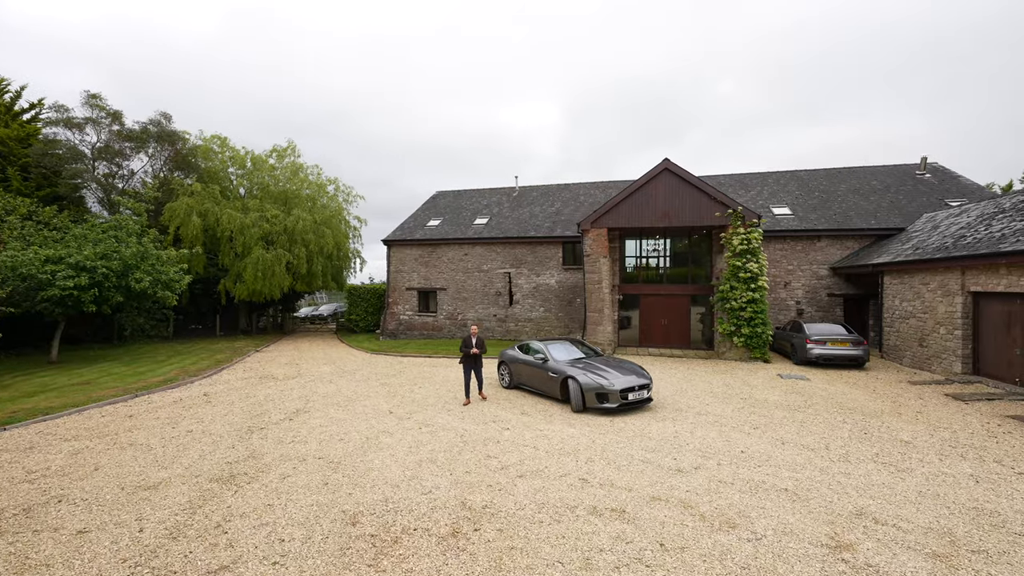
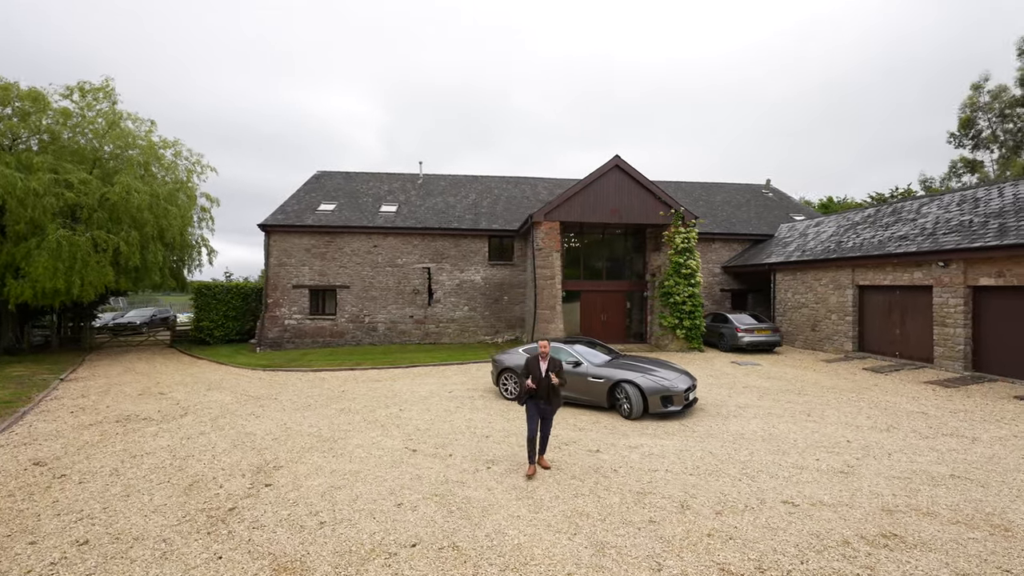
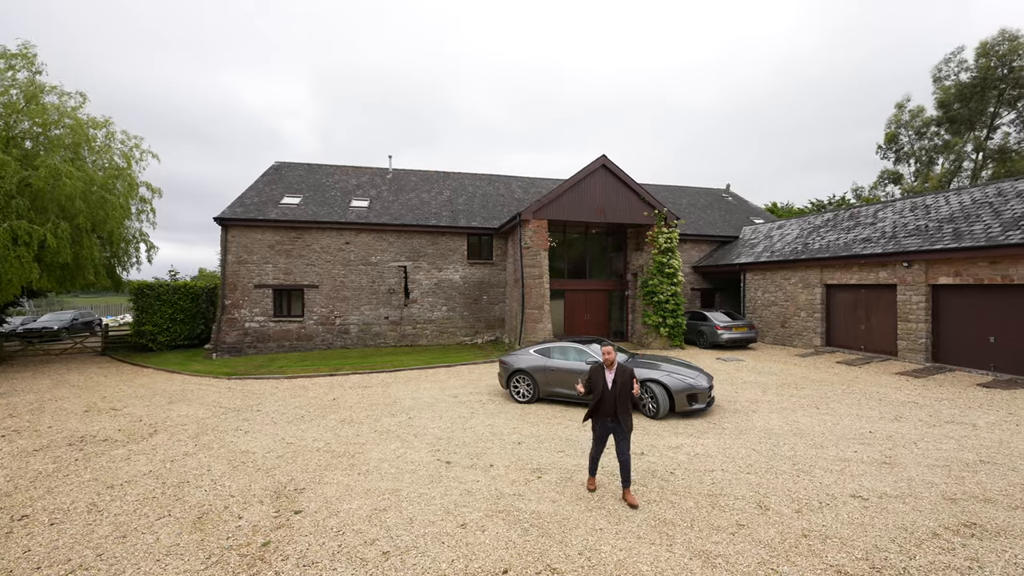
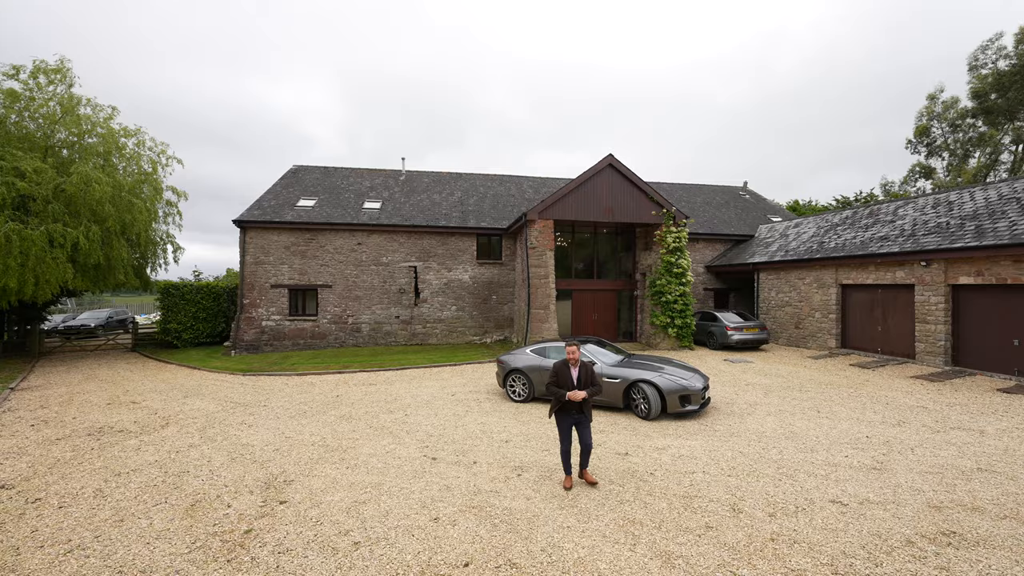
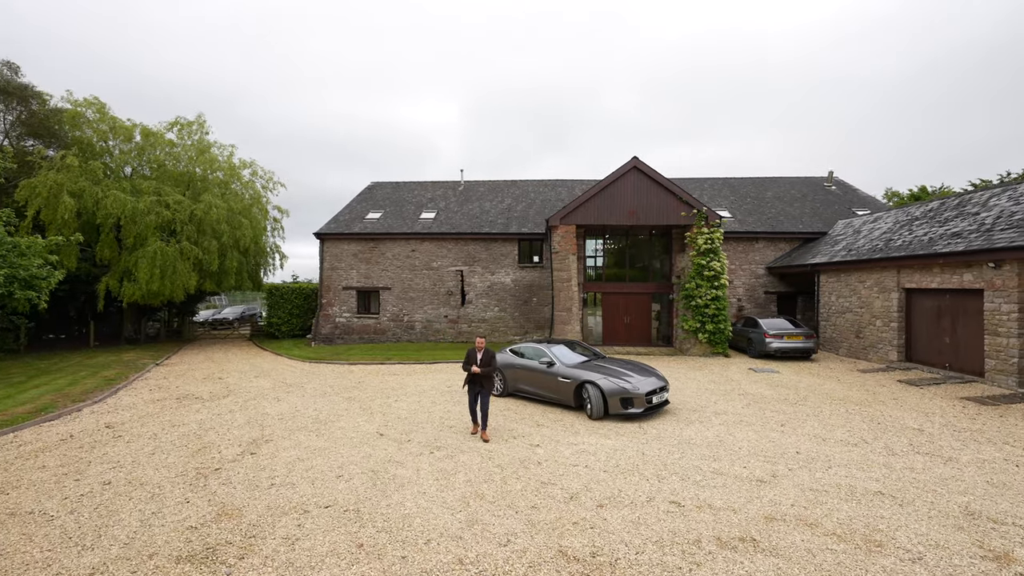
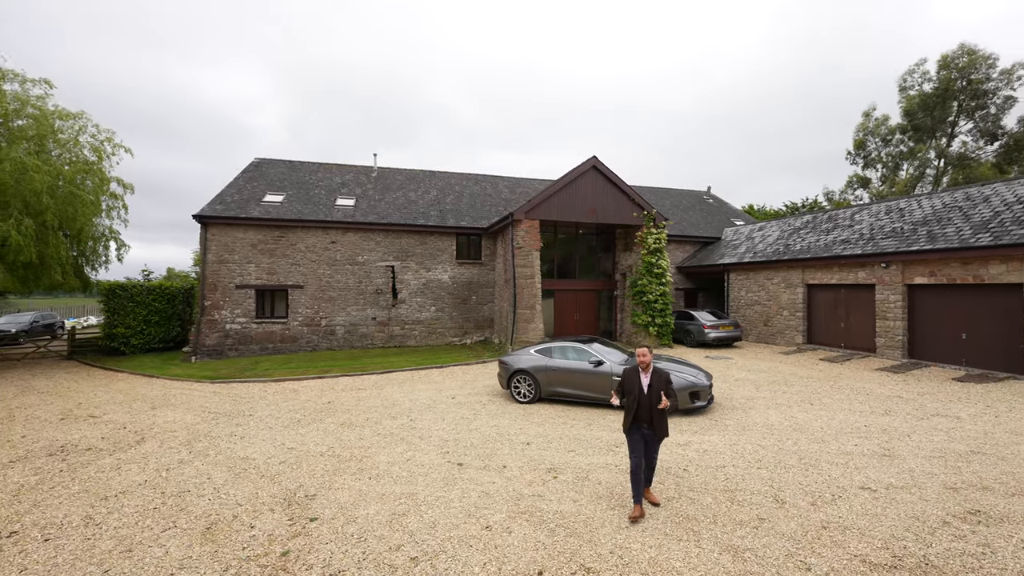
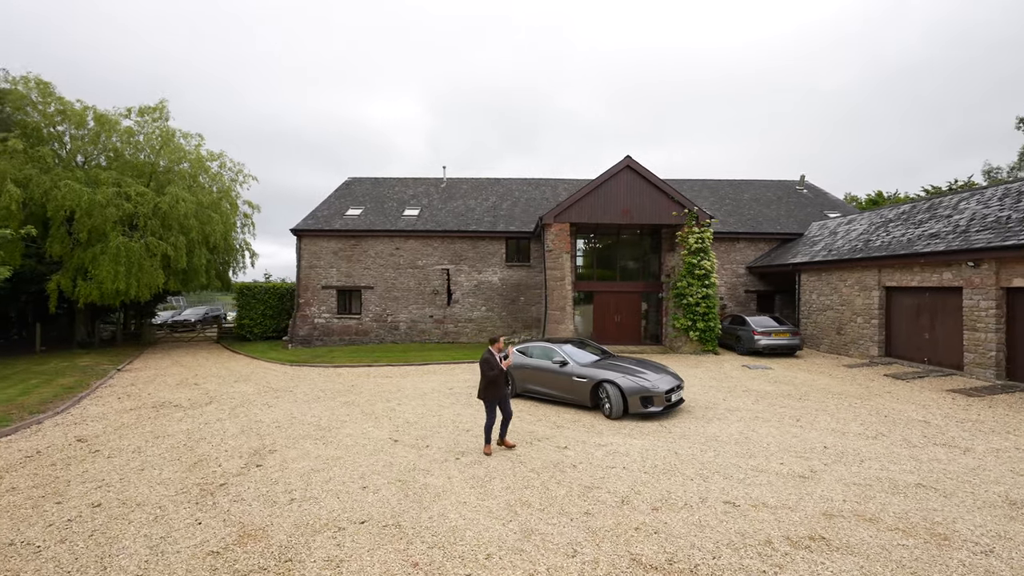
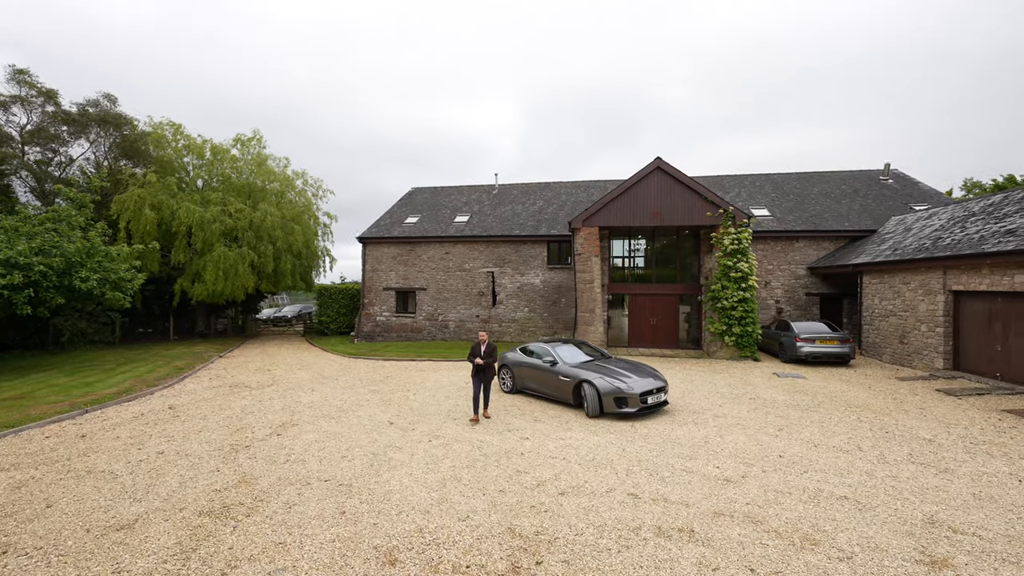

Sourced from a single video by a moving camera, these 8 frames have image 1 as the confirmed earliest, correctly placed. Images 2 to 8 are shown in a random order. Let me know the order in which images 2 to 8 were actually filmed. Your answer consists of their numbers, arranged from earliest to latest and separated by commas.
8, 5, 7, 2, 4, 3, 6
